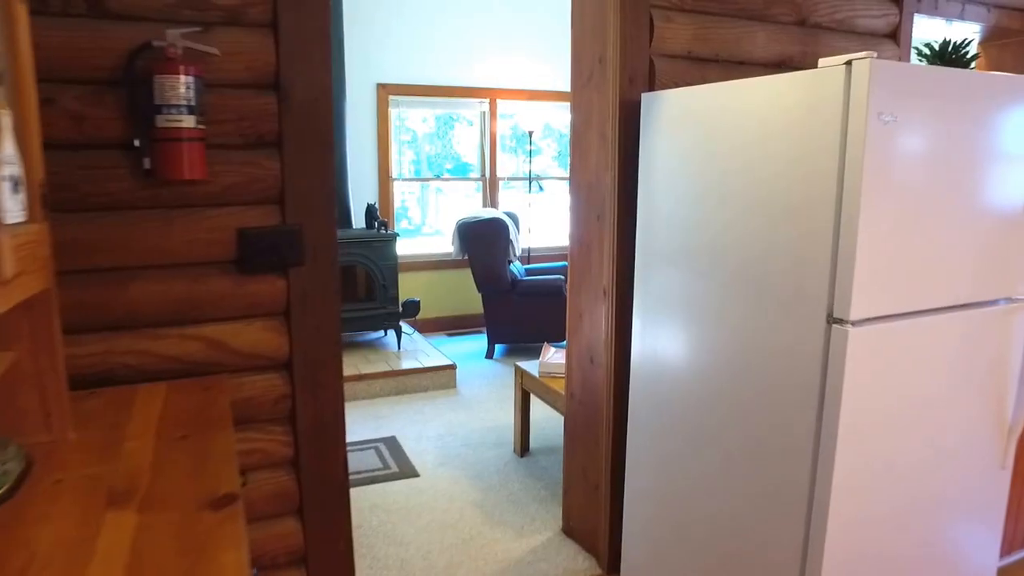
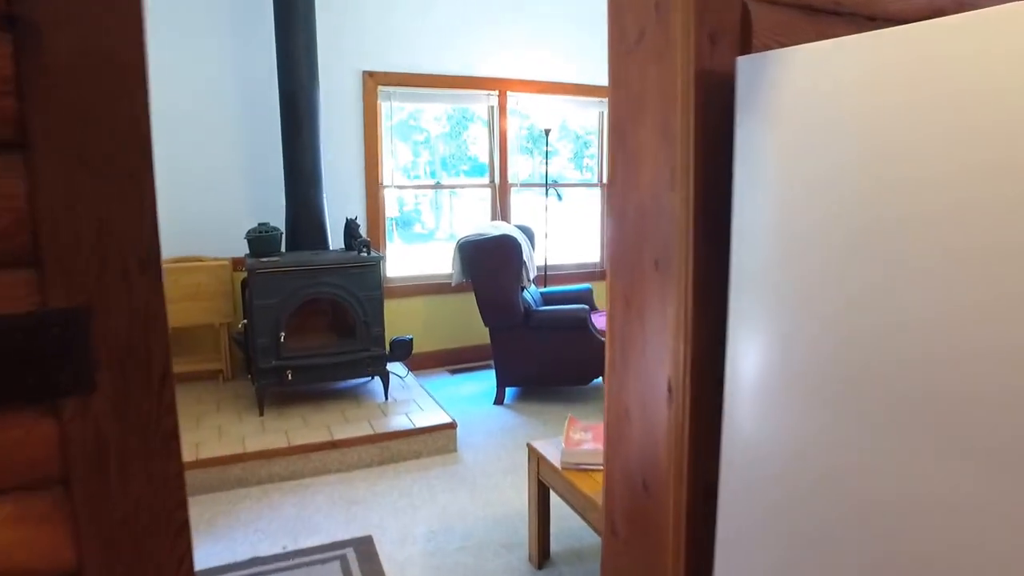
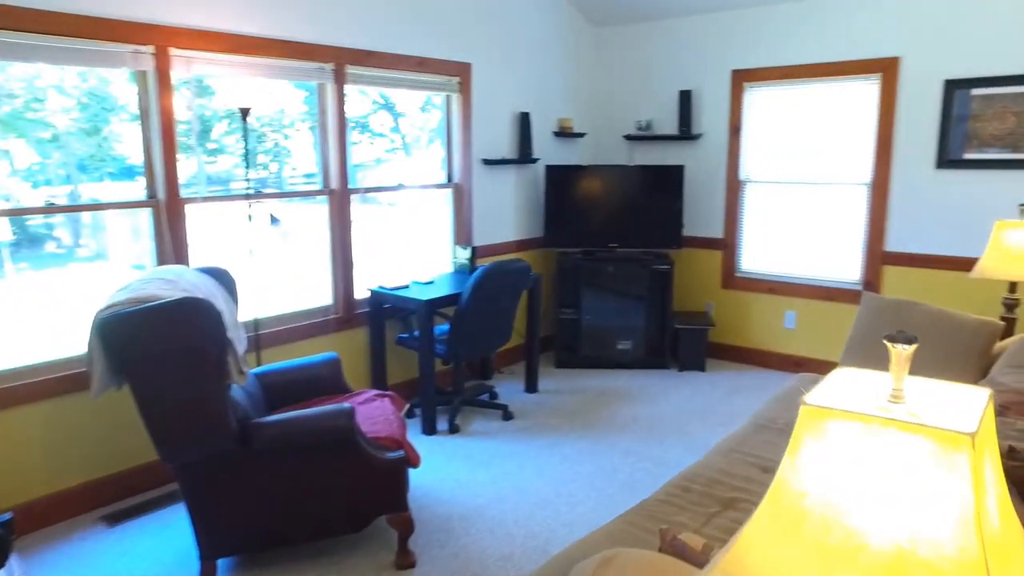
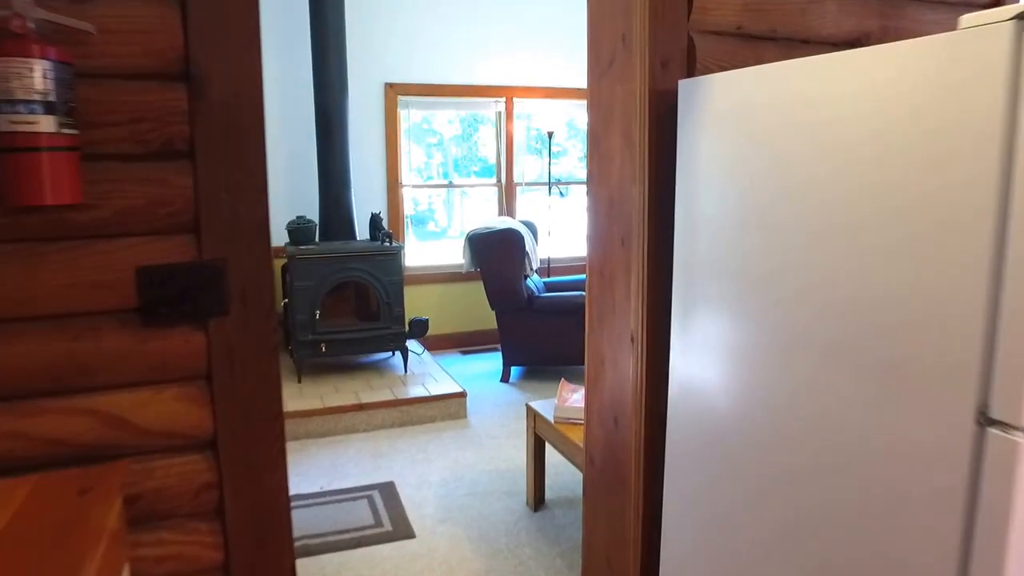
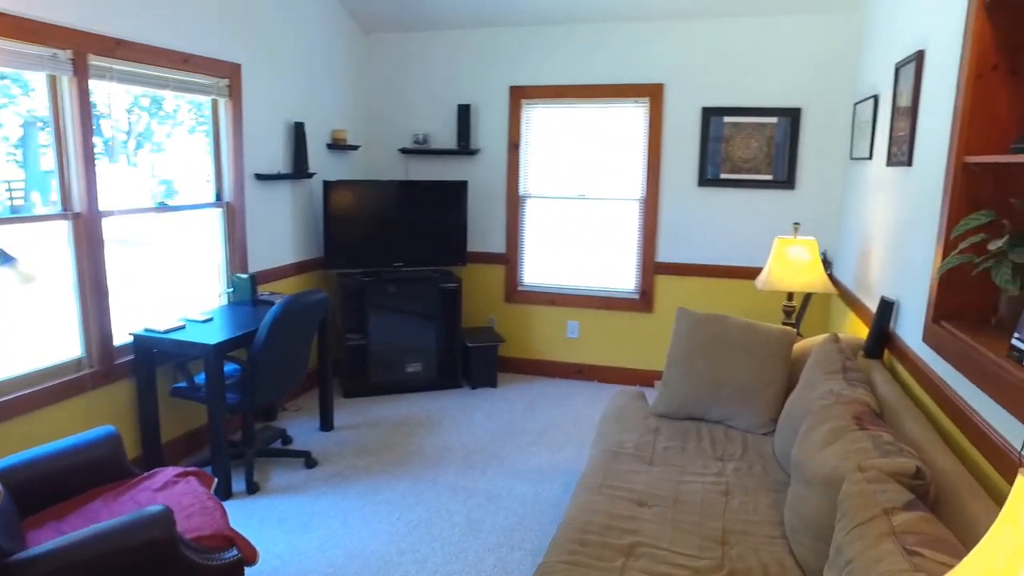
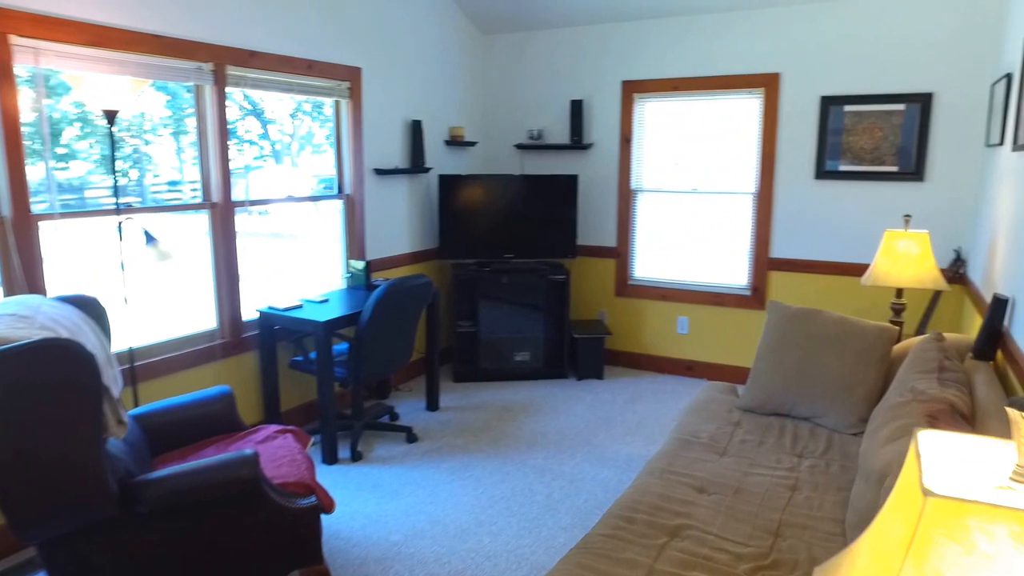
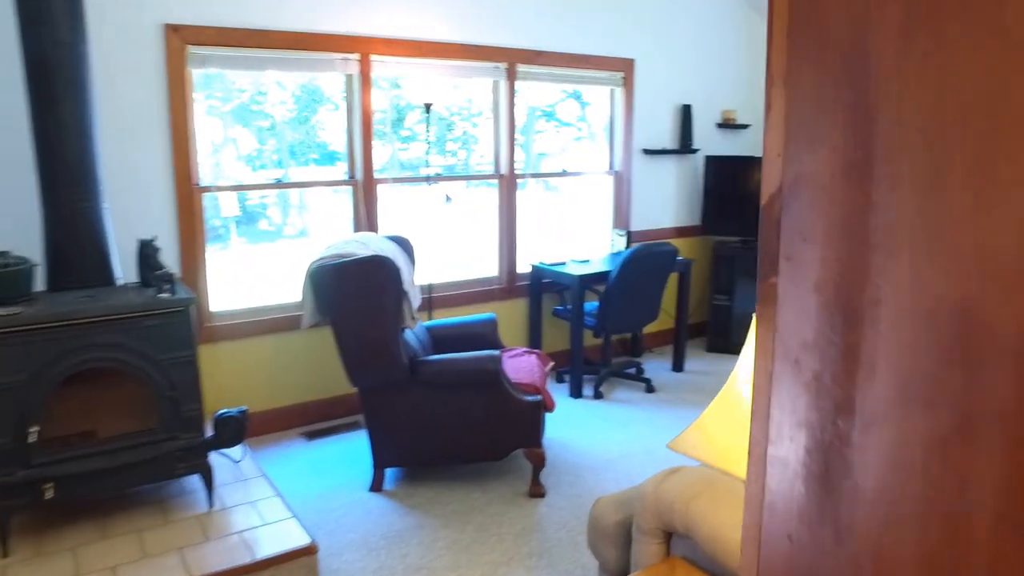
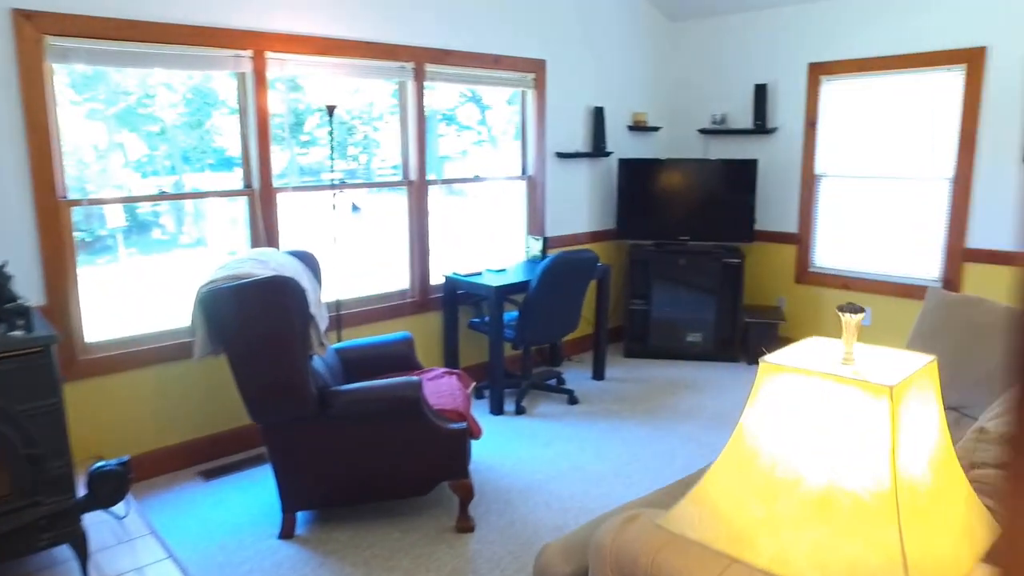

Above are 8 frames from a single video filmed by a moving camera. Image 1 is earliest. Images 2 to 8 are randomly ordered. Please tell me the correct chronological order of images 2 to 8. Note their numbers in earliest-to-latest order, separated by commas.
4, 2, 7, 8, 3, 6, 5
